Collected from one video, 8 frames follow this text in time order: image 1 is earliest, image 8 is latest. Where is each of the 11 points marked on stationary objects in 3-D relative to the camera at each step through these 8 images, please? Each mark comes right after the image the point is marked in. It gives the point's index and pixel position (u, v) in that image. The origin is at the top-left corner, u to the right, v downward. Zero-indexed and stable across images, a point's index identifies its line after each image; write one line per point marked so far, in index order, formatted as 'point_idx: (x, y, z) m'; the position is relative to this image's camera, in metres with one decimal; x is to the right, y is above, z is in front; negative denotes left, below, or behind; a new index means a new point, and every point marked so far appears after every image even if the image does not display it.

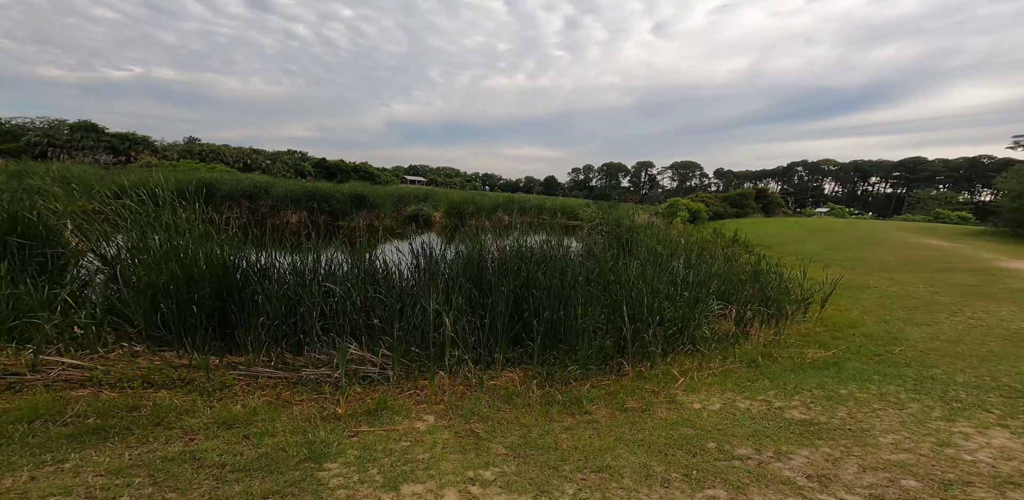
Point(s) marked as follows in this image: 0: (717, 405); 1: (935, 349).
0: (+1.4, -1.1, +3.2) m
1: (+3.9, -0.9, +4.2) m
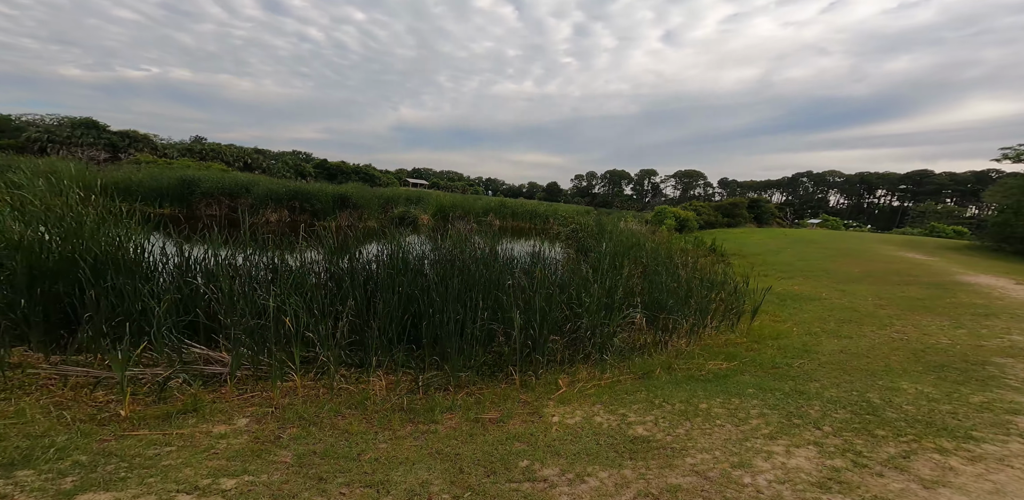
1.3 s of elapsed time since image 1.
0: (+0.4, -1.2, +3.2) m
1: (+2.9, -1.0, +4.2) m
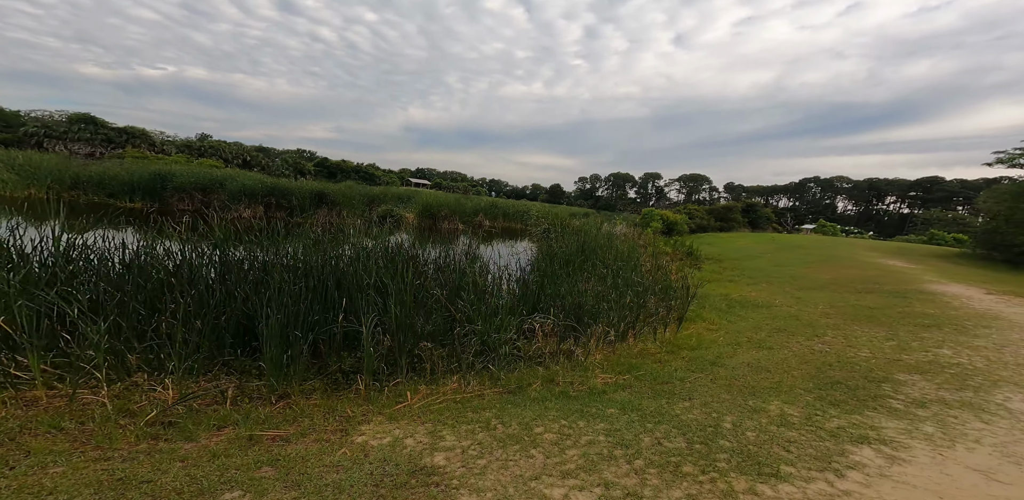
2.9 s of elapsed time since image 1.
0: (-0.8, -1.1, +2.8) m
1: (+1.7, -1.1, +3.8) m
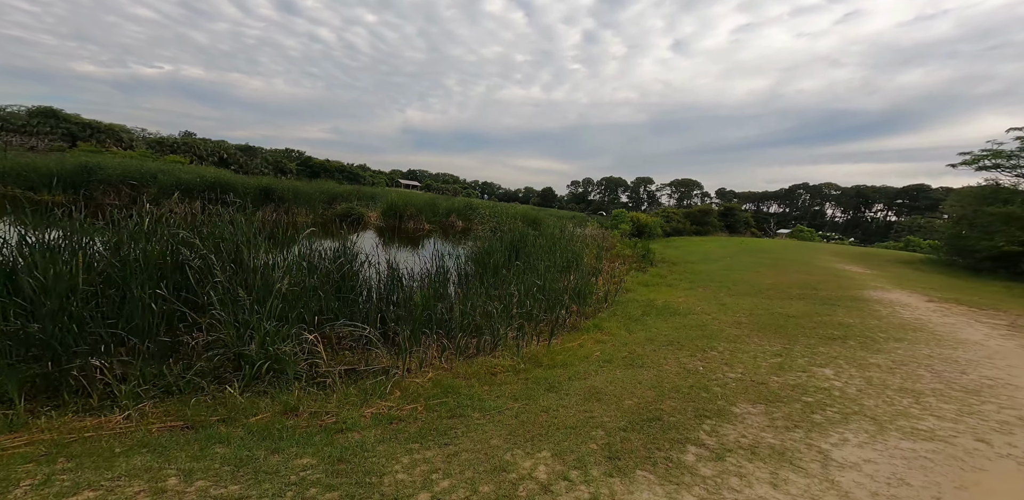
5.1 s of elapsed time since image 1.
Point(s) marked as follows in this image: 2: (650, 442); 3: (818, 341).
0: (-2.4, -1.1, +2.0) m
1: (+0.1, -1.1, +3.0) m
2: (+0.8, -1.0, +2.4) m
3: (+3.3, -1.0, +4.9) m
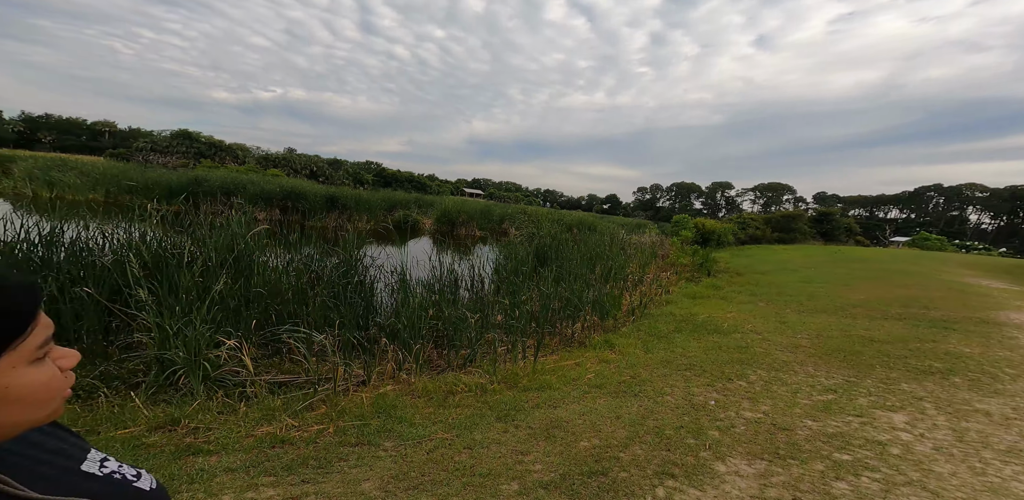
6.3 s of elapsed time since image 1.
0: (-2.9, -1.0, +1.8) m
1: (-0.3, -1.0, +2.4) m
2: (+0.2, -0.9, +1.7) m
3: (+3.2, -1.0, +3.8) m
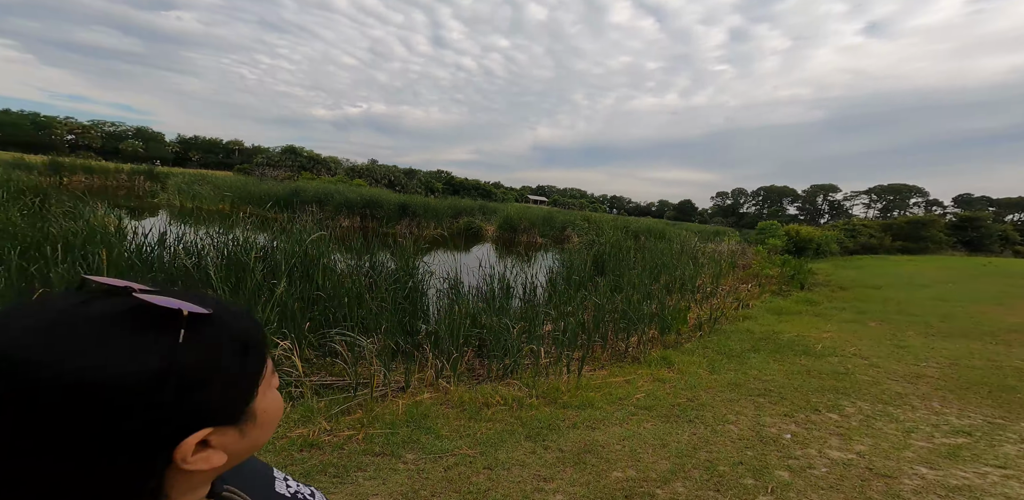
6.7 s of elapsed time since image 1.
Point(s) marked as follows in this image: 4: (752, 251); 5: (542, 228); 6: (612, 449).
0: (-2.9, -1.0, +2.0) m
1: (-0.2, -1.0, +2.2) m
2: (+0.2, -1.0, +1.5) m
3: (+3.4, -1.1, +3.1) m
4: (+7.7, -0.1, +15.0) m
5: (+1.2, +0.9, +17.5) m
6: (+0.6, -1.1, +2.5) m
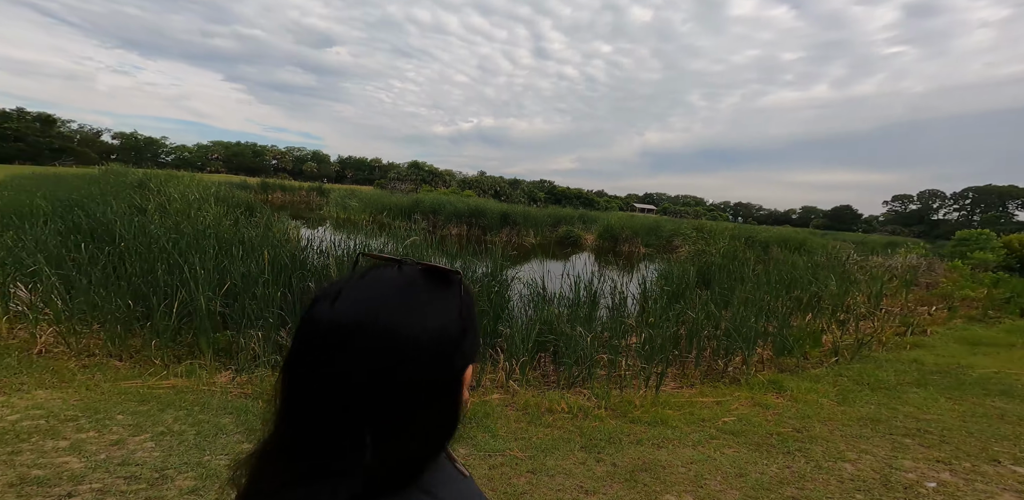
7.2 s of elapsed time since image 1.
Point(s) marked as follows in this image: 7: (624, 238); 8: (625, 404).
0: (-2.6, -0.9, +2.6) m
1: (0.0, -1.0, +2.2) m
2: (+0.3, -0.9, +1.3) m
3: (+3.8, -1.2, +2.2) m
4: (+10.6, -0.5, +12.8) m
5: (+4.9, +0.5, +16.8) m
6: (+0.8, -1.1, +2.3) m
7: (+4.1, +0.4, +17.0) m
8: (+0.8, -1.2, +3.5) m
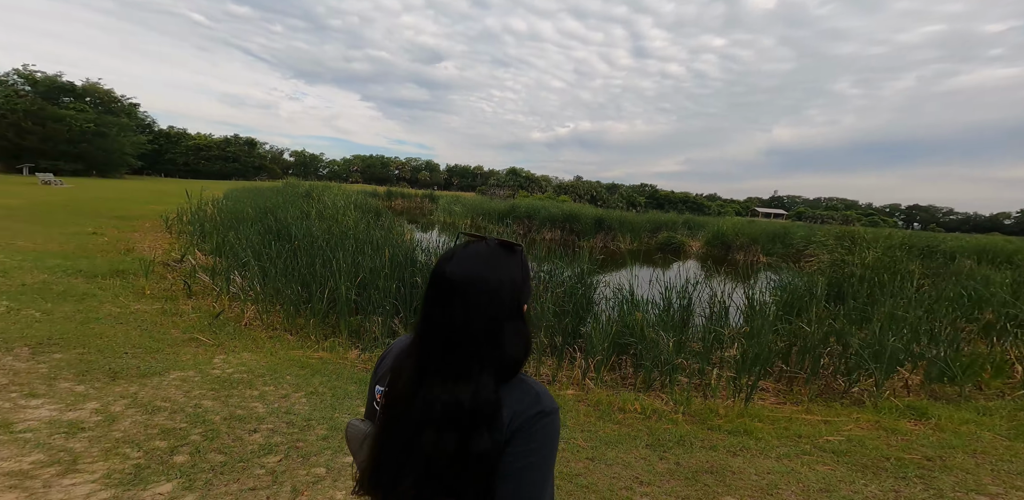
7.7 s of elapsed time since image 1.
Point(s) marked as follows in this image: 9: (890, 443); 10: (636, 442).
0: (-2.2, -0.9, +3.2) m
1: (+0.3, -1.0, +2.2) m
2: (+0.4, -0.9, +1.4) m
3: (+4.0, -1.2, +1.4) m
4: (+12.9, -0.8, +10.4) m
5: (+8.2, +0.2, +15.5) m
6: (+1.1, -1.1, +2.1) m
7: (+7.4, +0.2, +15.9) m
8: (+1.4, -1.2, +3.4) m
9: (+2.4, -1.2, +3.0) m
10: (+0.7, -1.0, +2.5) m
